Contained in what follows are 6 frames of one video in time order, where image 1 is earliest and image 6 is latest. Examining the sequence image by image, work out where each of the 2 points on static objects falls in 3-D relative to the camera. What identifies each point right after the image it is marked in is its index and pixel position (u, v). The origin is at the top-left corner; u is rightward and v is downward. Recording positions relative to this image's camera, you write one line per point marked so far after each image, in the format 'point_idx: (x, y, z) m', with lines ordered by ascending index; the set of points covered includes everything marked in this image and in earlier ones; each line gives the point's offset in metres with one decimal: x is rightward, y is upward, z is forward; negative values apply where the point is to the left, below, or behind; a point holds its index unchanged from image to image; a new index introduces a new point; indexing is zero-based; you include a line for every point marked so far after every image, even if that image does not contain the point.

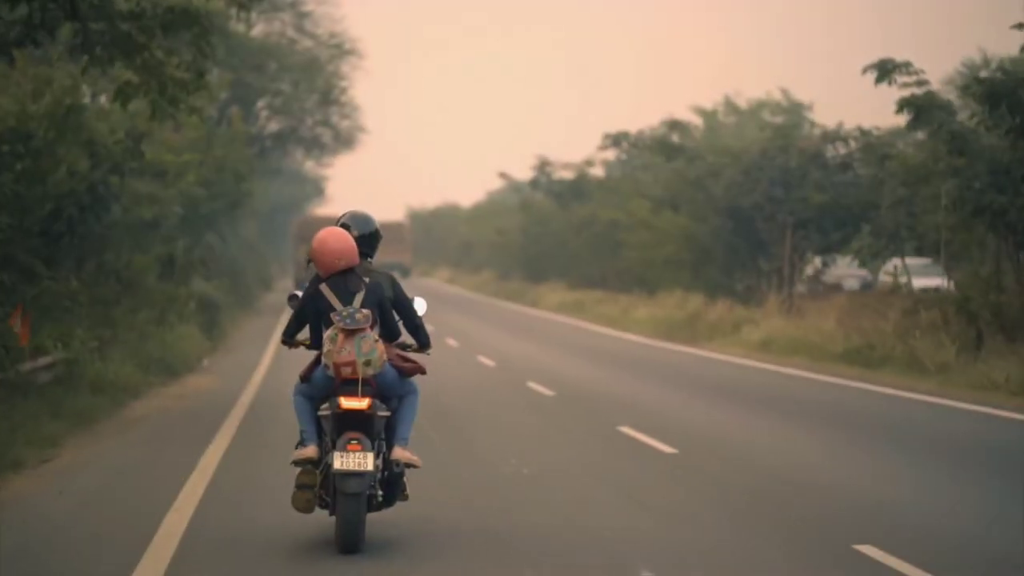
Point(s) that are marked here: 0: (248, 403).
0: (-3.6, -1.5, +16.4) m
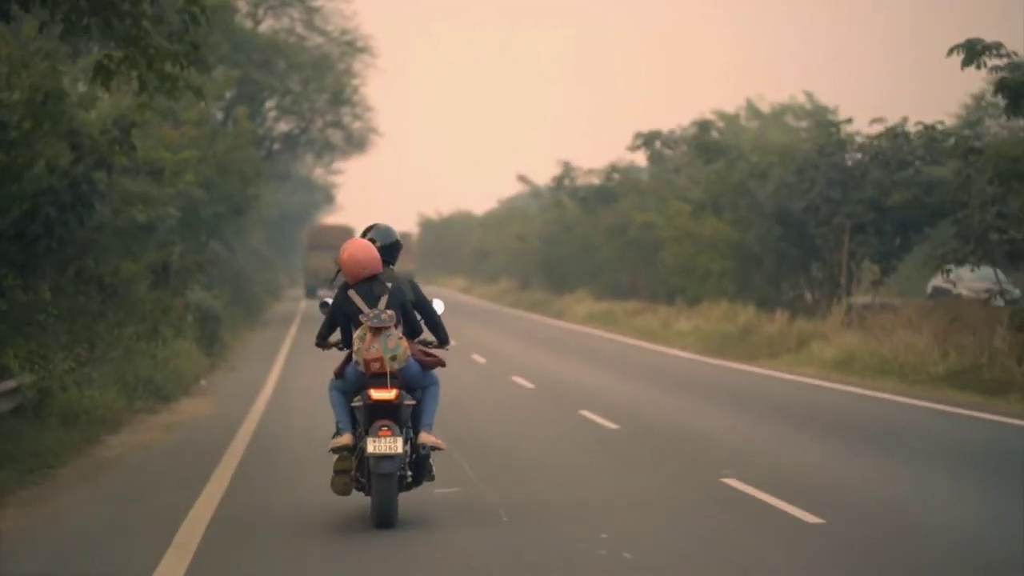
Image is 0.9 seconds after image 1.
0: (-3.1, -1.6, +14.0) m
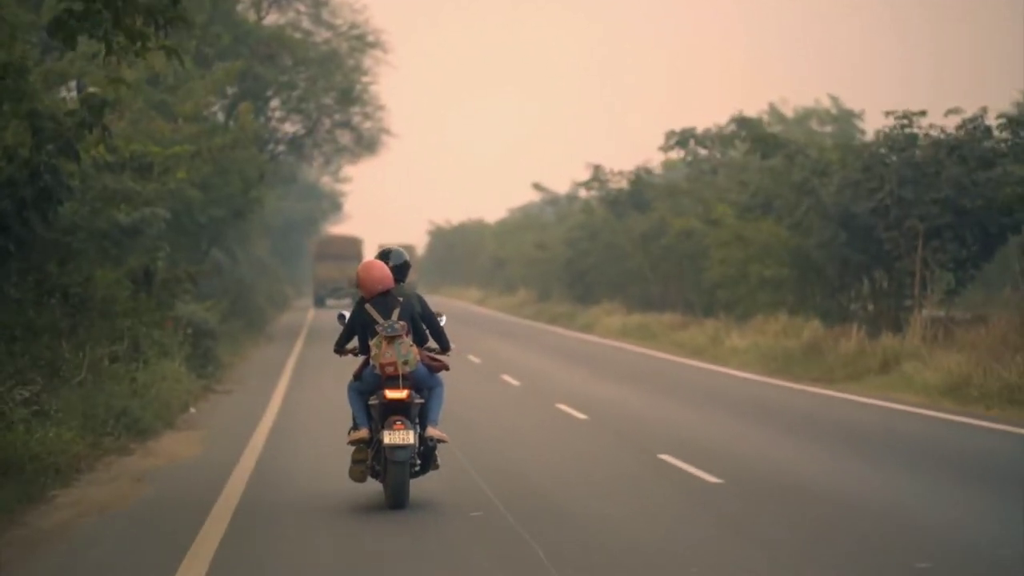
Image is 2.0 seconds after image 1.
0: (-2.5, -1.8, +11.2) m
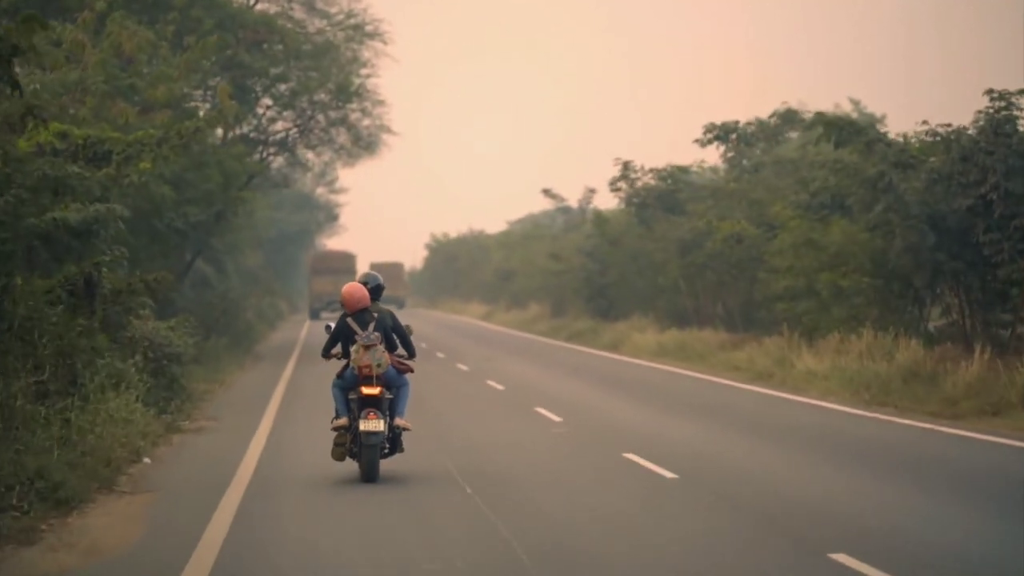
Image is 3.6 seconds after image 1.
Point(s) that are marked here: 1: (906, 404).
0: (-2.0, -1.8, +7.5) m
1: (+5.1, -1.5, +15.9) m
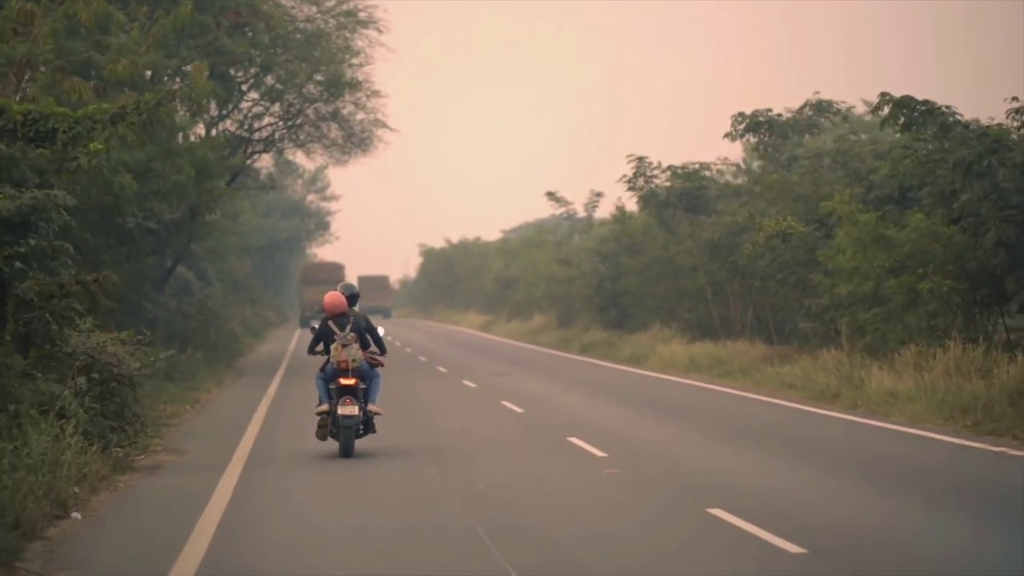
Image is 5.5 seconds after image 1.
0: (-1.6, -1.8, +4.6) m
1: (+5.4, -1.5, +13.0) m
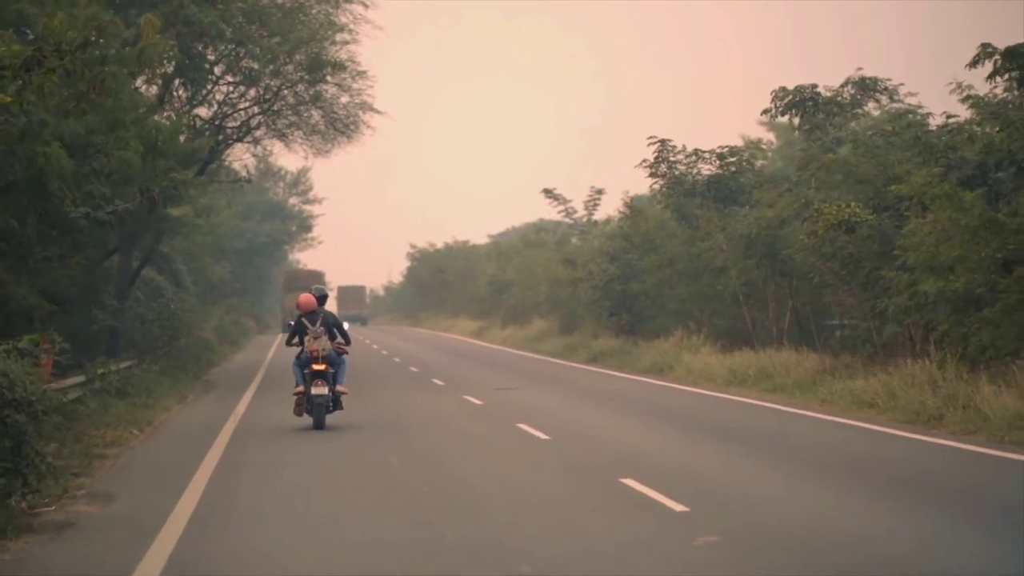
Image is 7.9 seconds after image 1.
0: (-1.2, -1.7, +1.3) m
1: (+5.7, -1.5, +9.8) m
